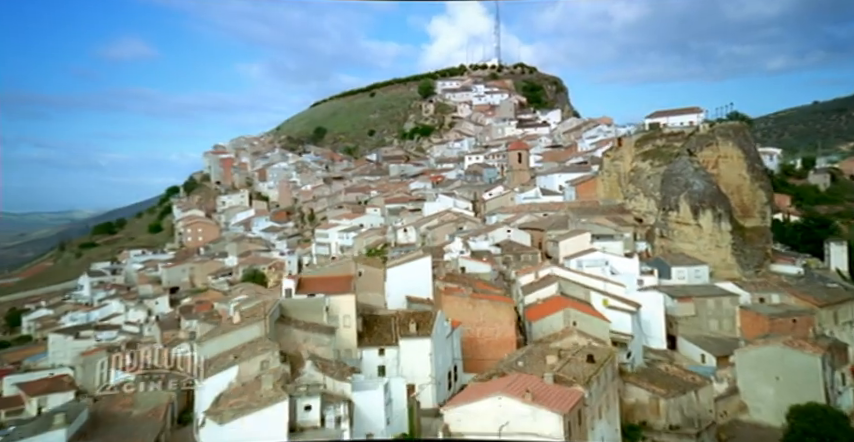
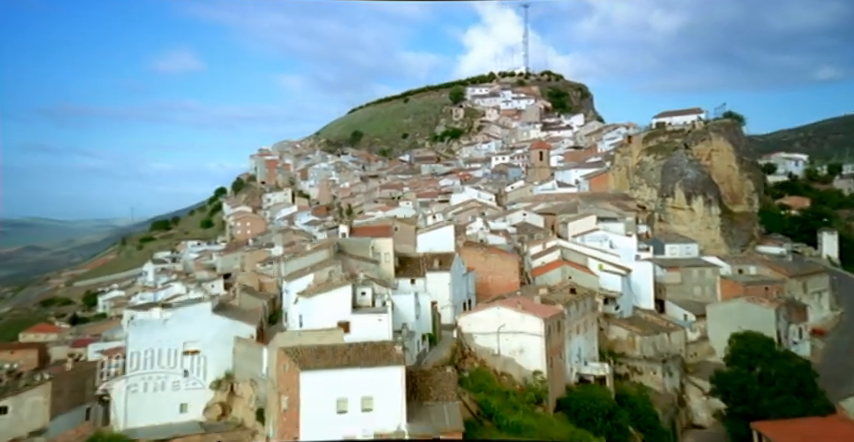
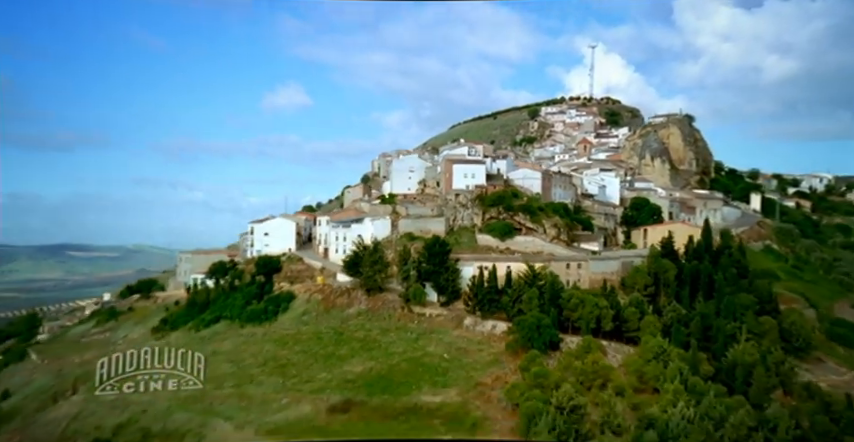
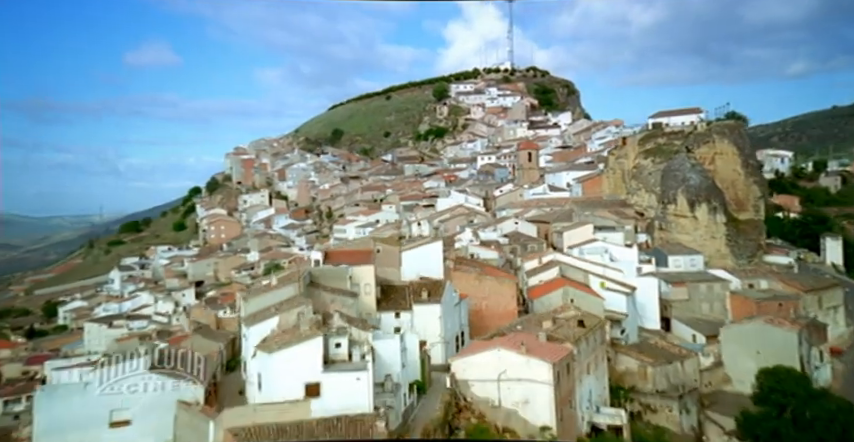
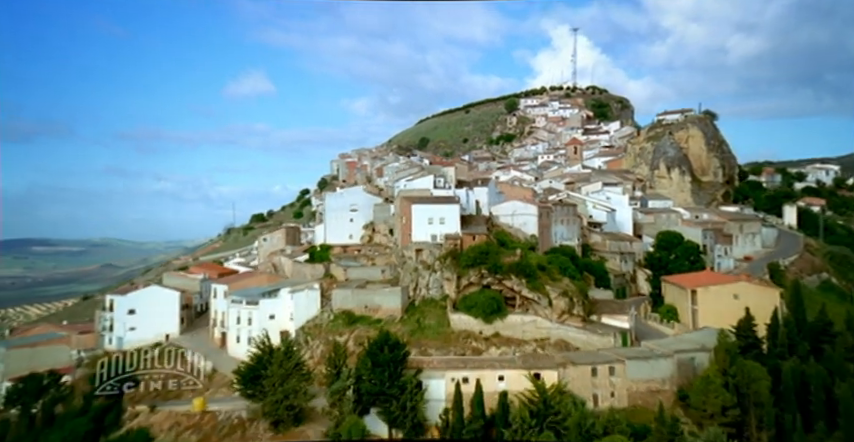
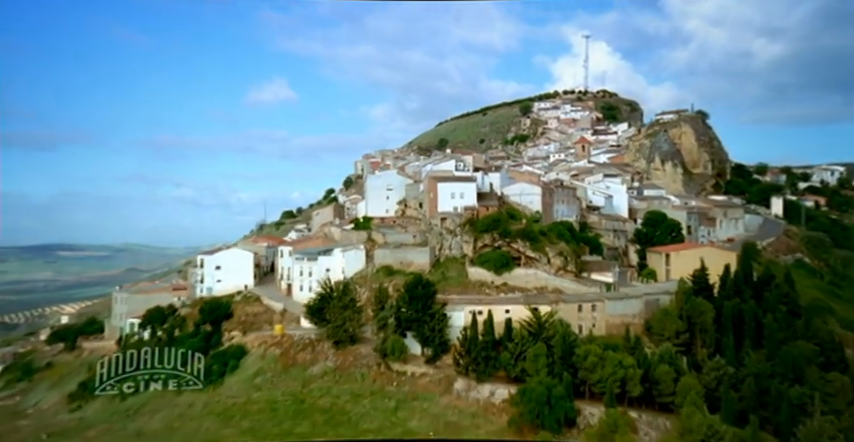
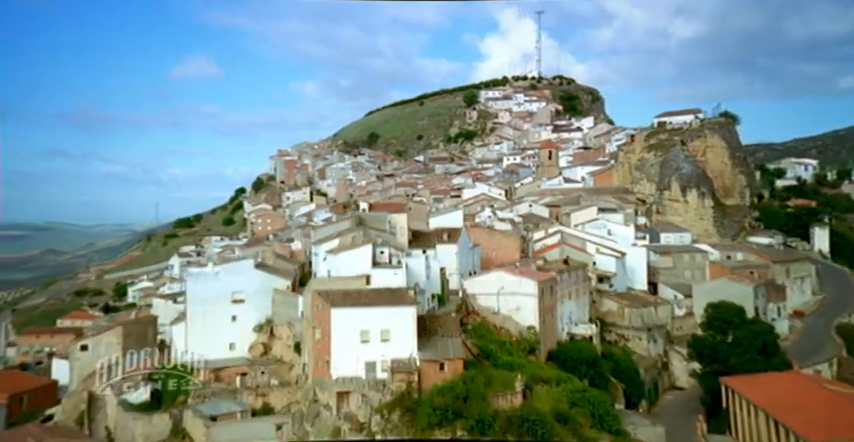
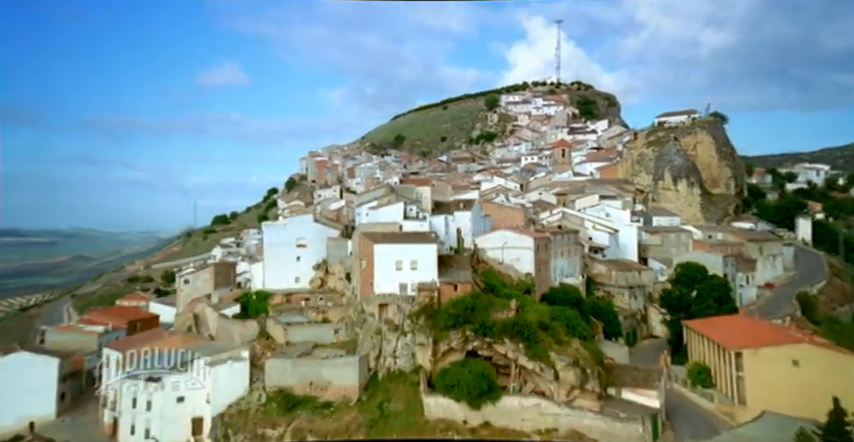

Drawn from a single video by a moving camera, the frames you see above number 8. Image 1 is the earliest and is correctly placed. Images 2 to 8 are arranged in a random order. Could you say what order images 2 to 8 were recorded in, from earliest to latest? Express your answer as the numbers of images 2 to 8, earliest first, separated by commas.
4, 2, 7, 8, 5, 6, 3
